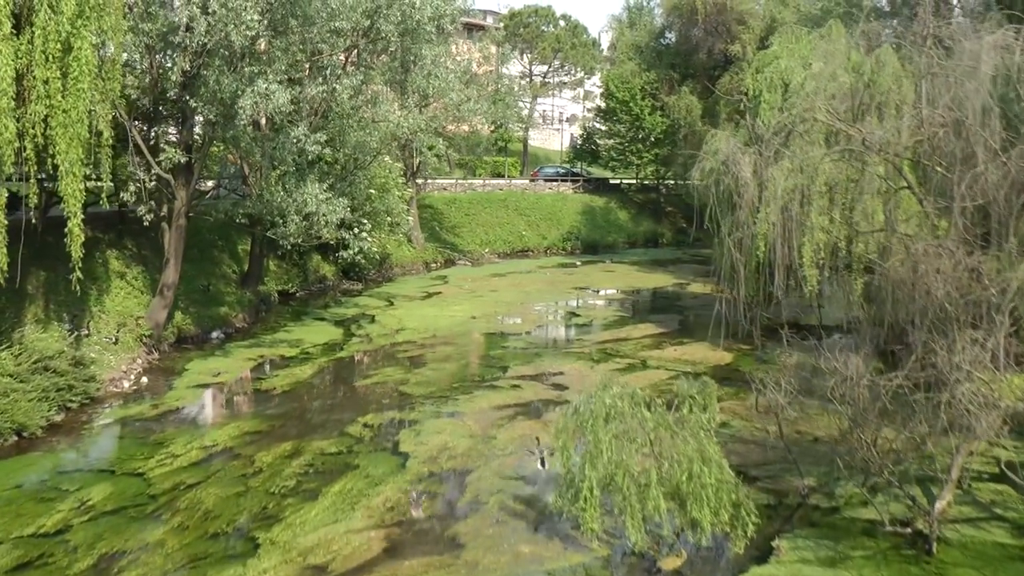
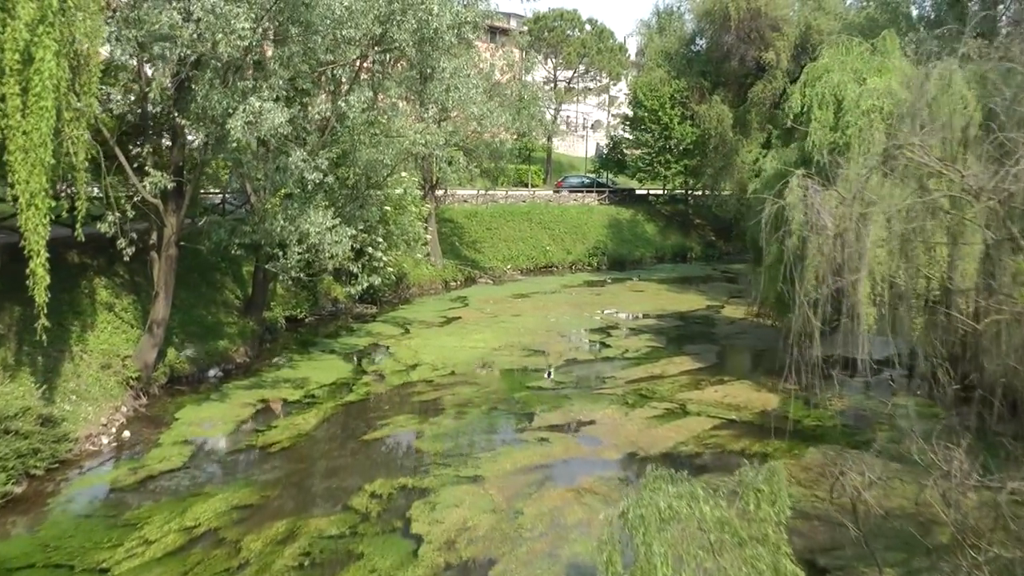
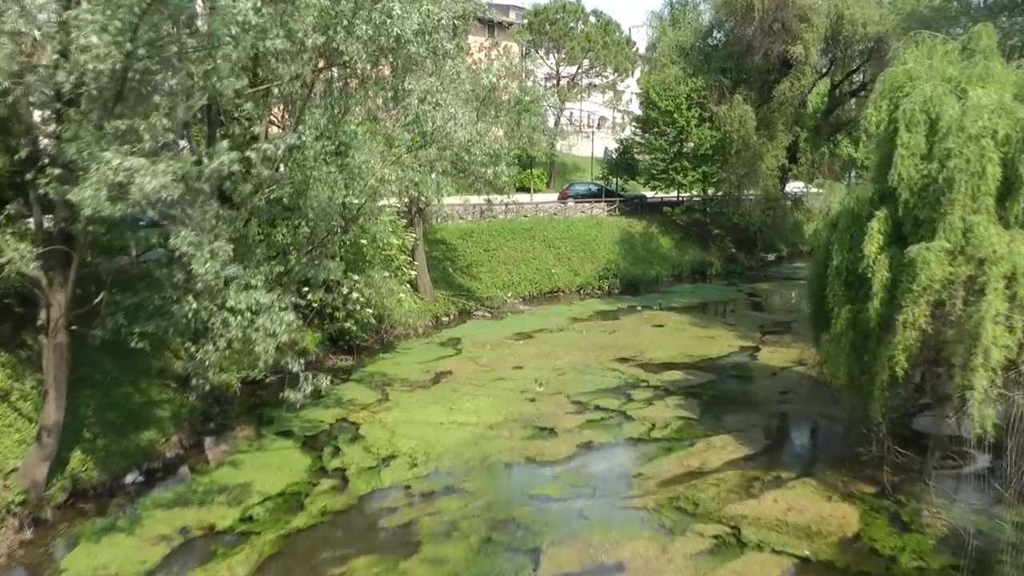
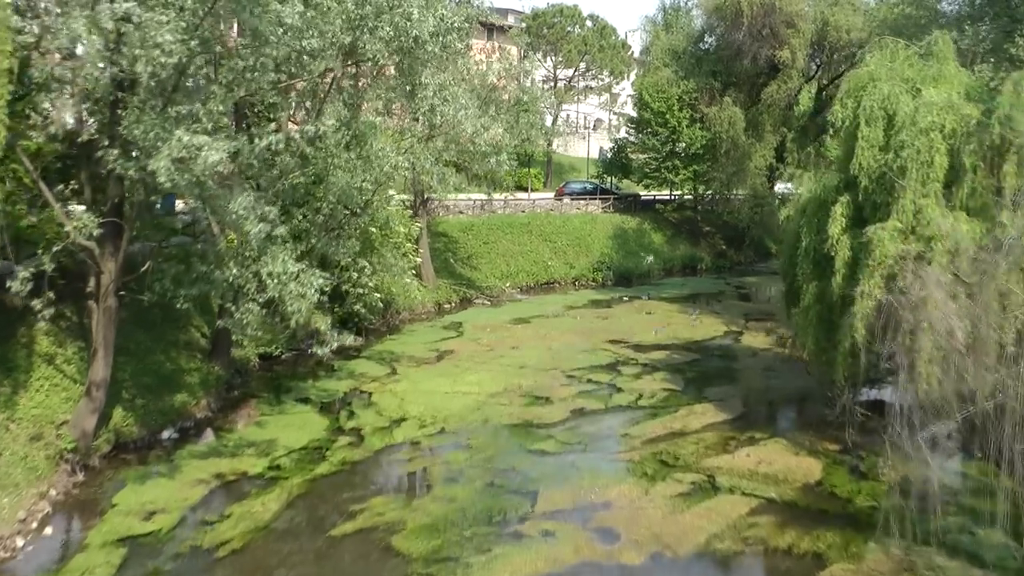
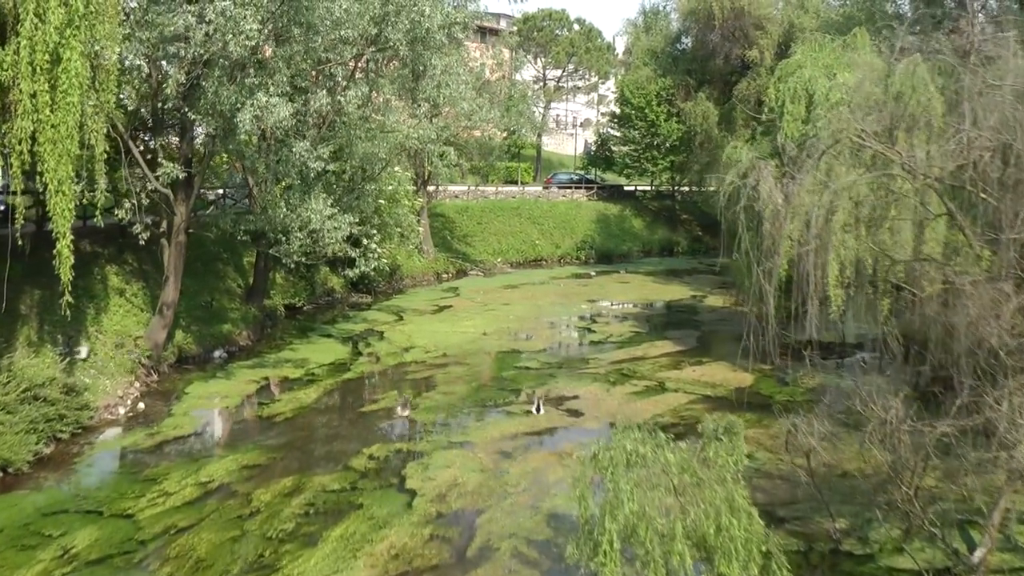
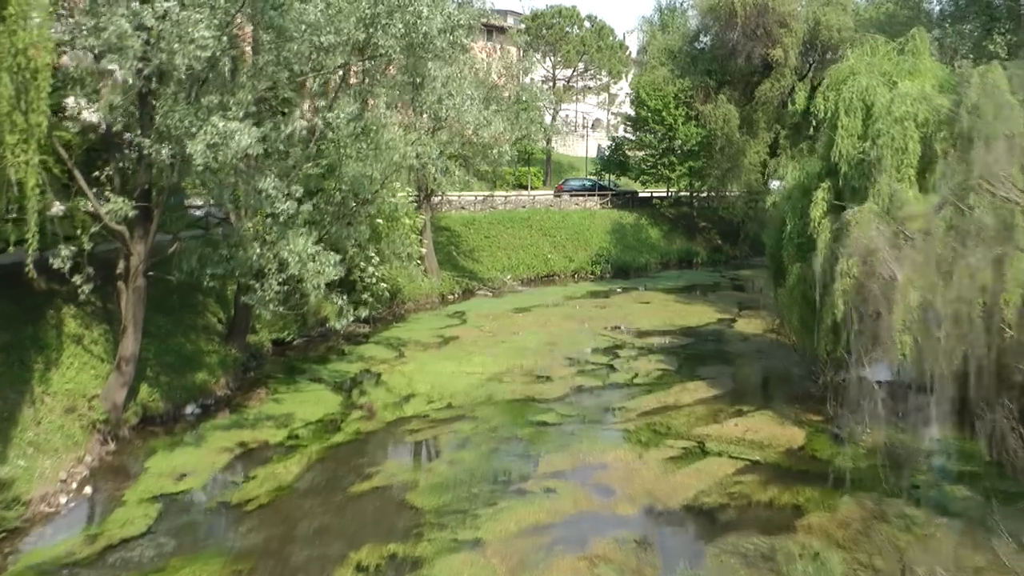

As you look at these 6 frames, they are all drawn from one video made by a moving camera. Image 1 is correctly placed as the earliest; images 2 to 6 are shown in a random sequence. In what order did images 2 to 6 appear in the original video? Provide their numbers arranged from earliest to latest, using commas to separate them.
5, 2, 6, 4, 3
